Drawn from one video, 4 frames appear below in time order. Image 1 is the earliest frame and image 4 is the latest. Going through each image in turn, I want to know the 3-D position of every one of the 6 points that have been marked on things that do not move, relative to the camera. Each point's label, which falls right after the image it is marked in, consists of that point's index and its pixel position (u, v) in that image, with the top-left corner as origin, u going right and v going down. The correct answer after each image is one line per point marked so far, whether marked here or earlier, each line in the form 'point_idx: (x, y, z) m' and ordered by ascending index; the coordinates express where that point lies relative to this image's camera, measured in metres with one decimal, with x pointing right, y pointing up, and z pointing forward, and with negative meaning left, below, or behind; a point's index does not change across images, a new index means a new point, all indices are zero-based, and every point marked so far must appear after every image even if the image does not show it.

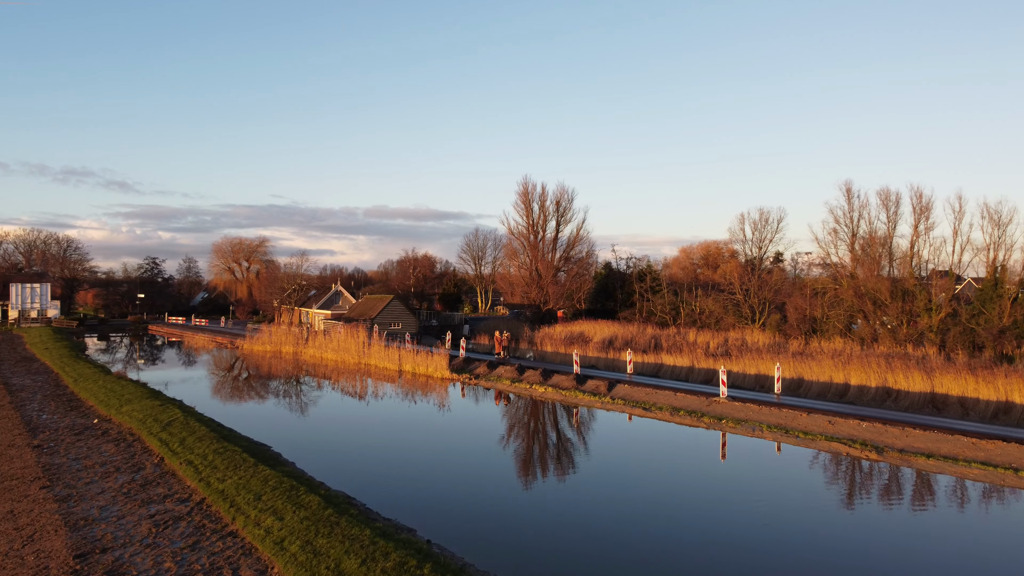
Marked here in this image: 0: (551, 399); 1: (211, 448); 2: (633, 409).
0: (+1.2, -3.4, +18.9) m
1: (-5.5, -2.9, +11.2) m
2: (+3.3, -3.3, +16.5) m
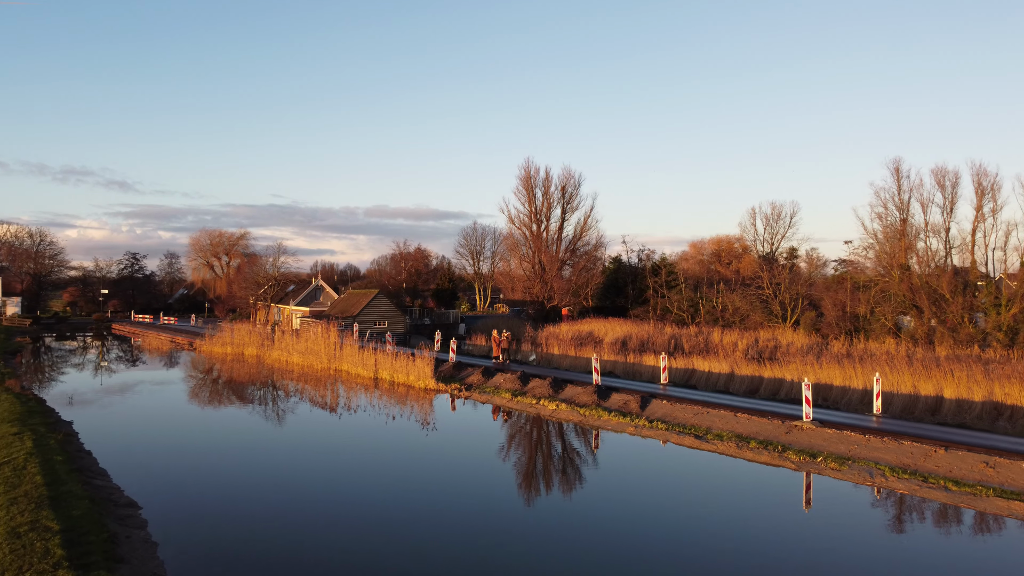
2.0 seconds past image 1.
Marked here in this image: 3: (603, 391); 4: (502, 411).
0: (+1.2, -3.1, +14.4) m
1: (-5.4, -2.6, +6.7) m
2: (+3.3, -3.0, +12.0) m
3: (+2.3, -2.5, +15.1) m
4: (-0.3, -3.3, +16.6) m
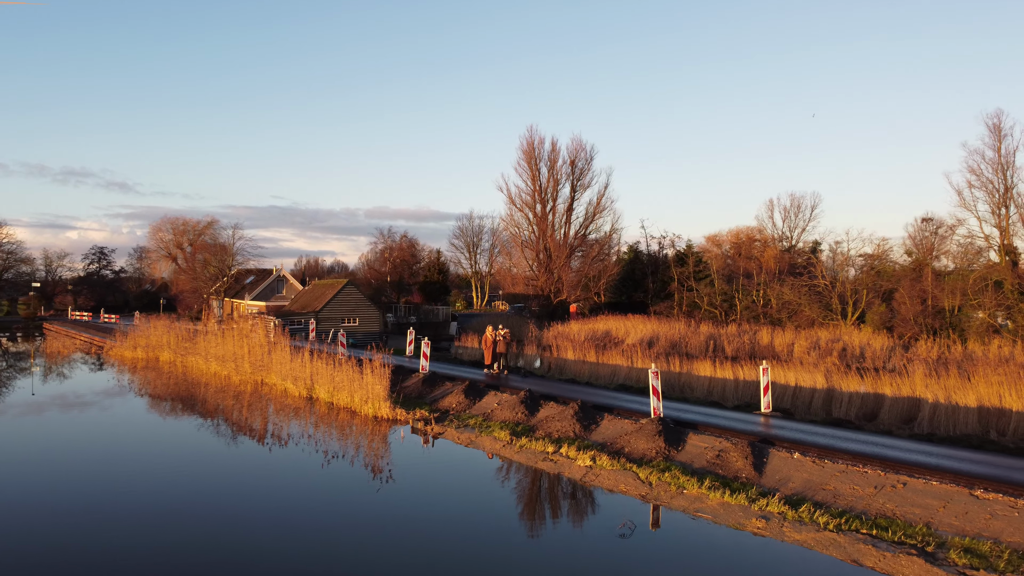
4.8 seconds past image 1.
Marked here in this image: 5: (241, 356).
0: (+1.2, -2.5, +8.0) m
1: (-5.5, -2.0, +0.2) m
2: (+3.3, -2.4, +5.6) m
3: (+2.2, -2.0, +8.6) m
4: (-0.3, -2.8, +10.1) m
5: (-7.8, -1.9, +18.0) m
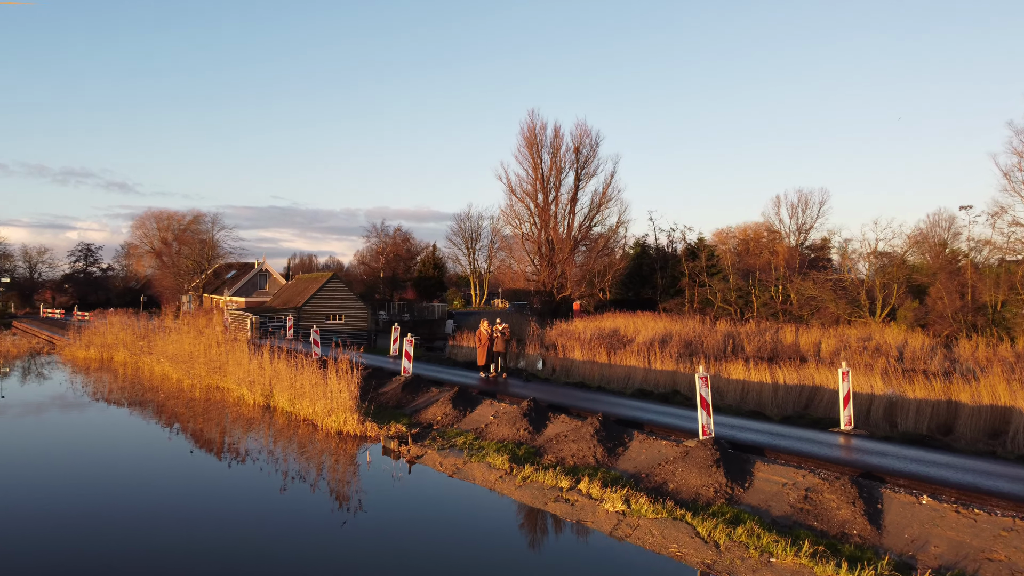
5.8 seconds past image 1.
0: (+1.2, -2.3, +5.7) m
1: (-5.5, -1.8, -2.1) m
2: (+3.3, -2.1, +3.3) m
3: (+2.2, -1.7, +6.3) m
4: (-0.3, -2.5, +7.8) m
5: (-7.8, -1.7, +15.6) m
